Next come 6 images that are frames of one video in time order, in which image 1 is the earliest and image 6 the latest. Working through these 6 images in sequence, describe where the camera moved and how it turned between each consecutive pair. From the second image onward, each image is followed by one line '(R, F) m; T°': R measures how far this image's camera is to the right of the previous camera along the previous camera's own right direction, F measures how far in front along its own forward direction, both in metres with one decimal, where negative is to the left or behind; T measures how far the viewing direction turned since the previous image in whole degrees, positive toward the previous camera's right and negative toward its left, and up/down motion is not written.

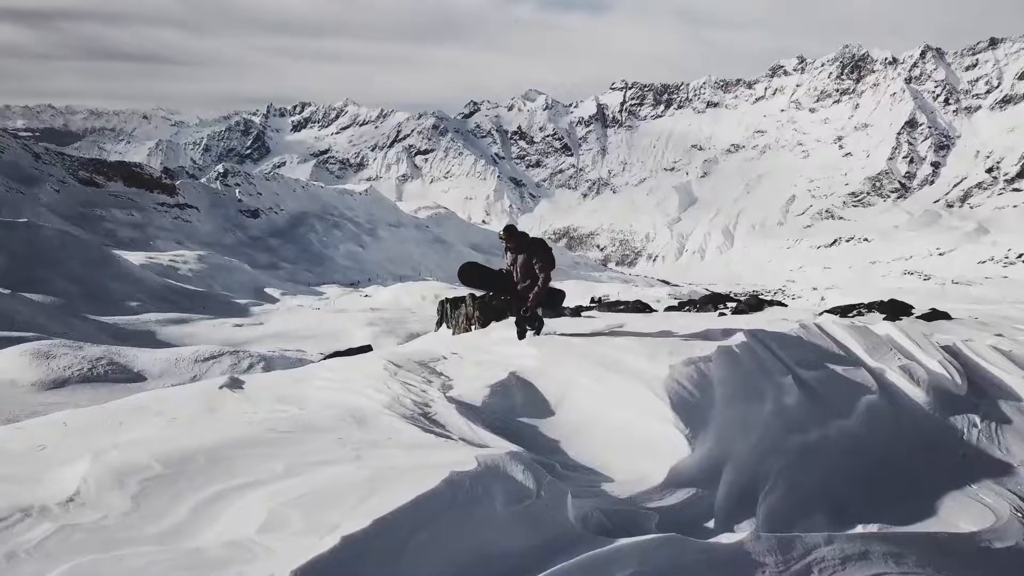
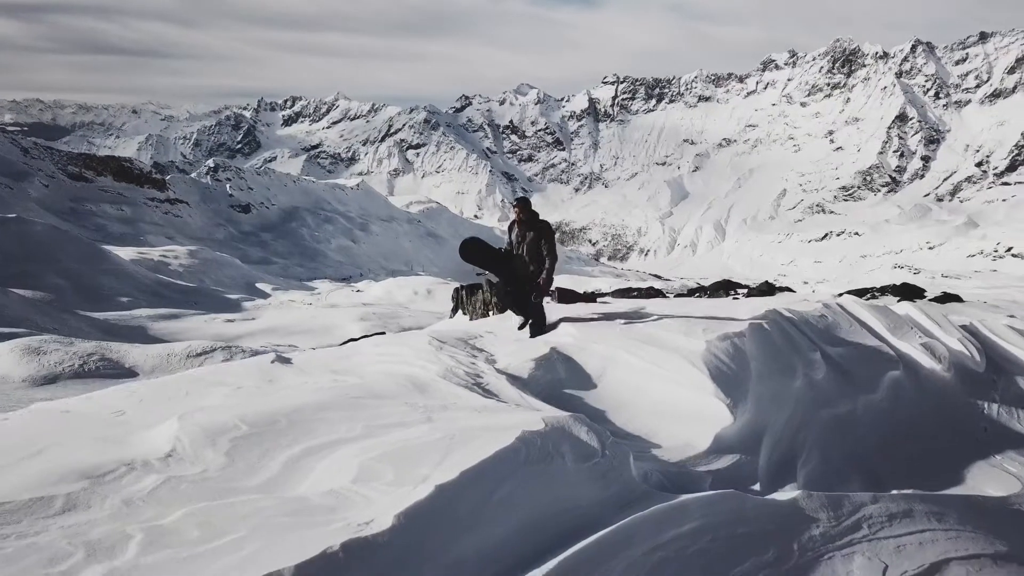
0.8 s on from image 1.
(-0.5, -0.2) m; +1°
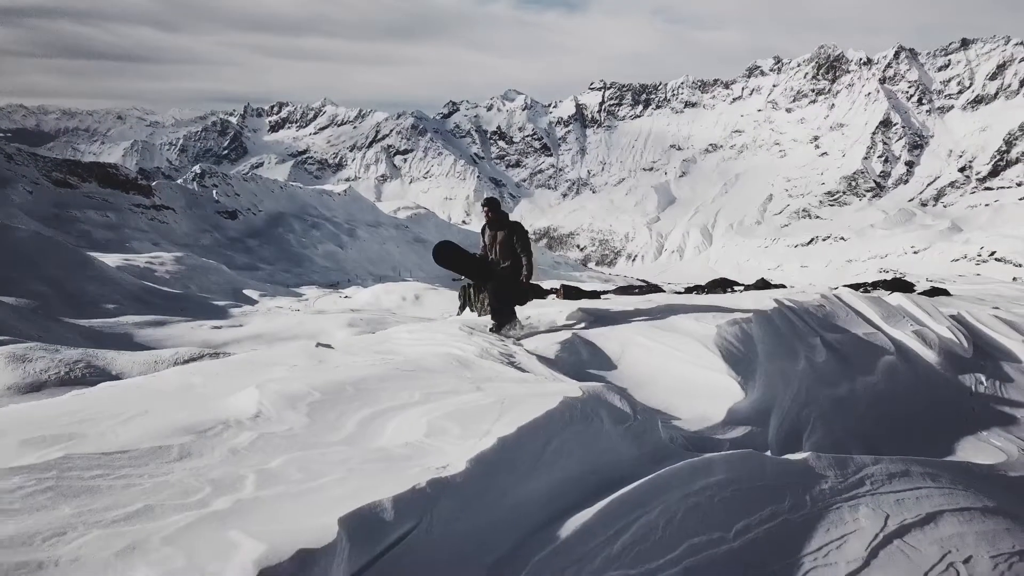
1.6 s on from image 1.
(-0.4, -0.6) m; +1°
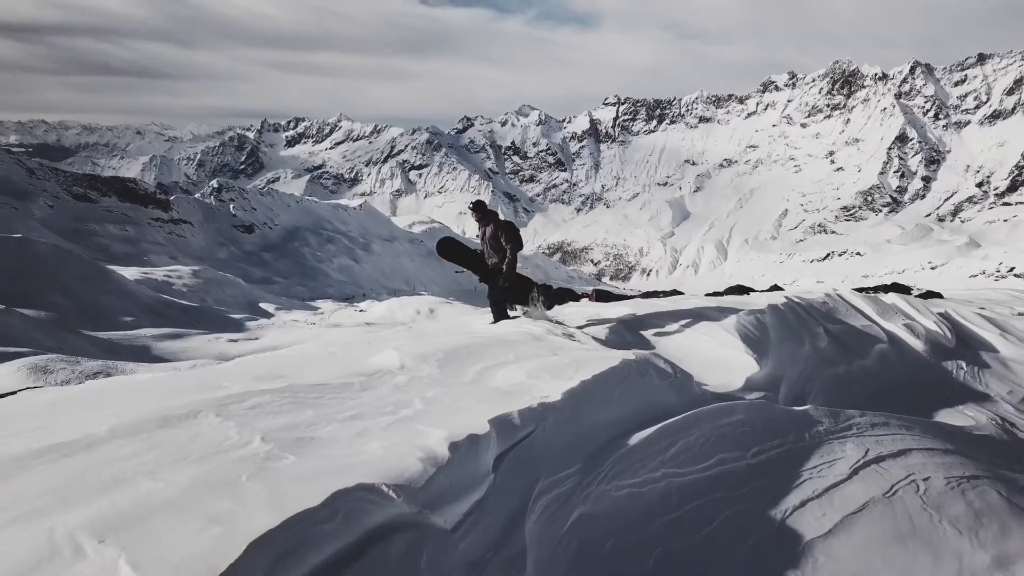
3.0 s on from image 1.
(-0.5, -1.8) m; -1°
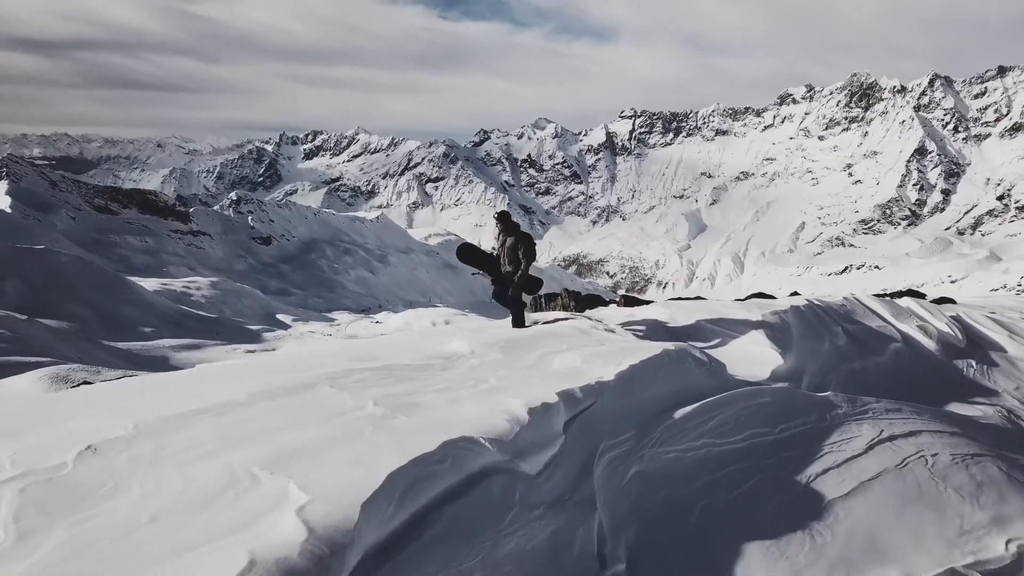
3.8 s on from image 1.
(-0.4, -1.0) m; -1°
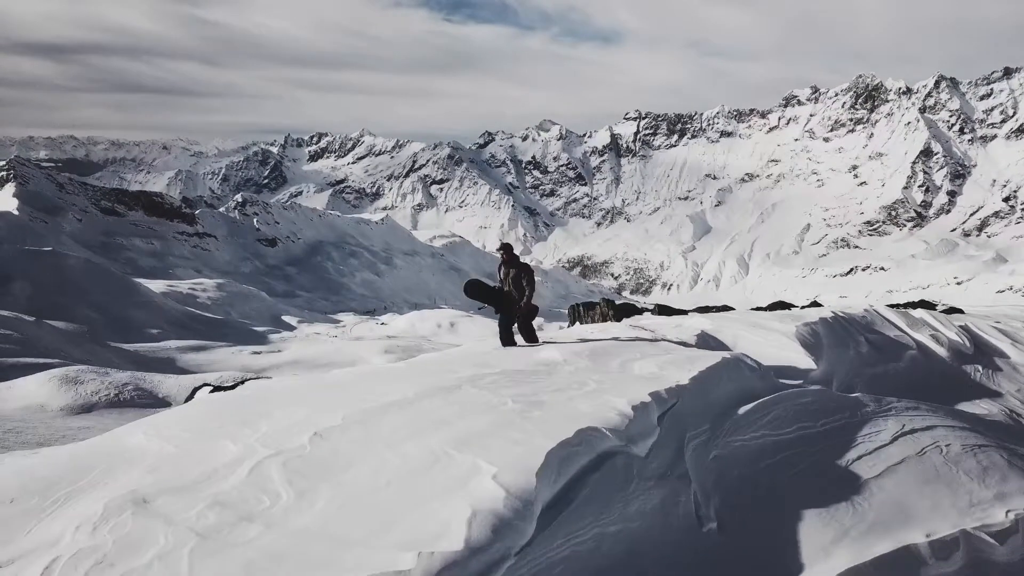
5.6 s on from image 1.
(-1.0, -1.7) m; 0°
